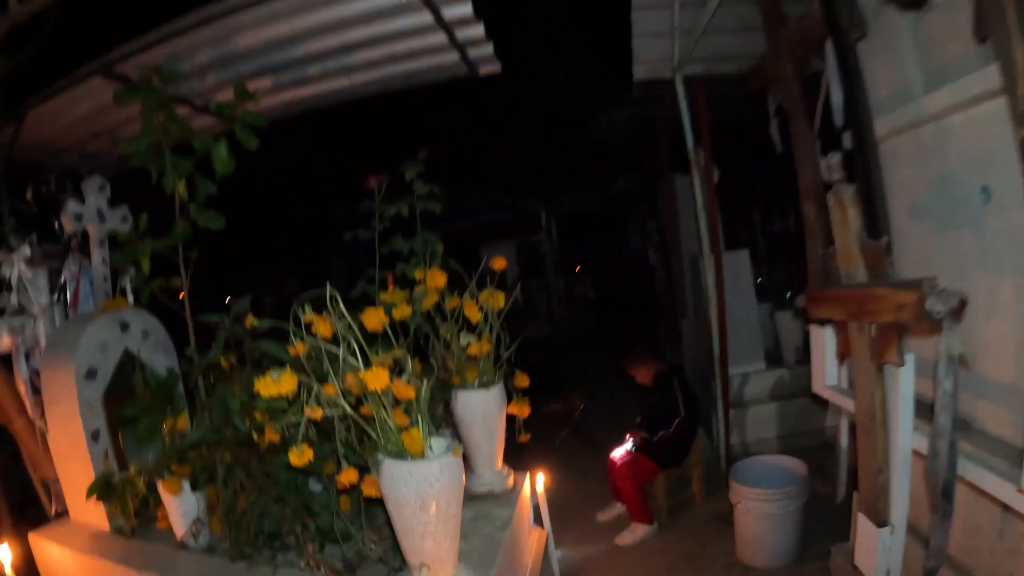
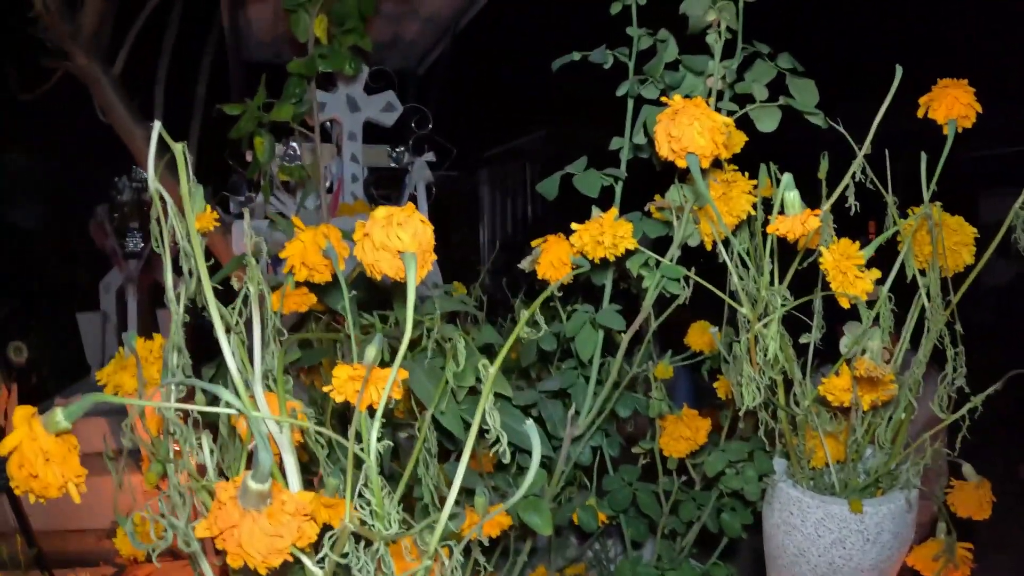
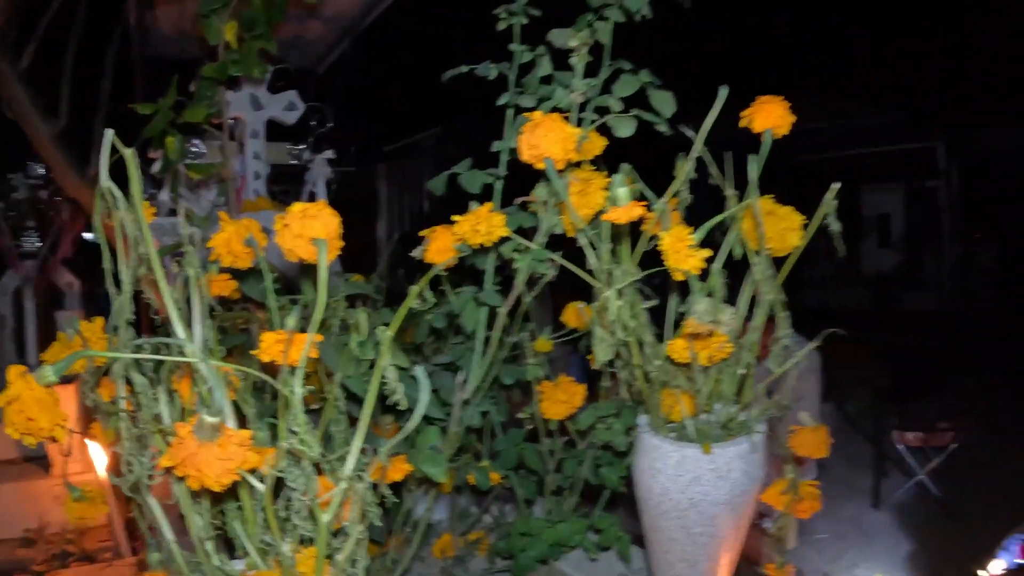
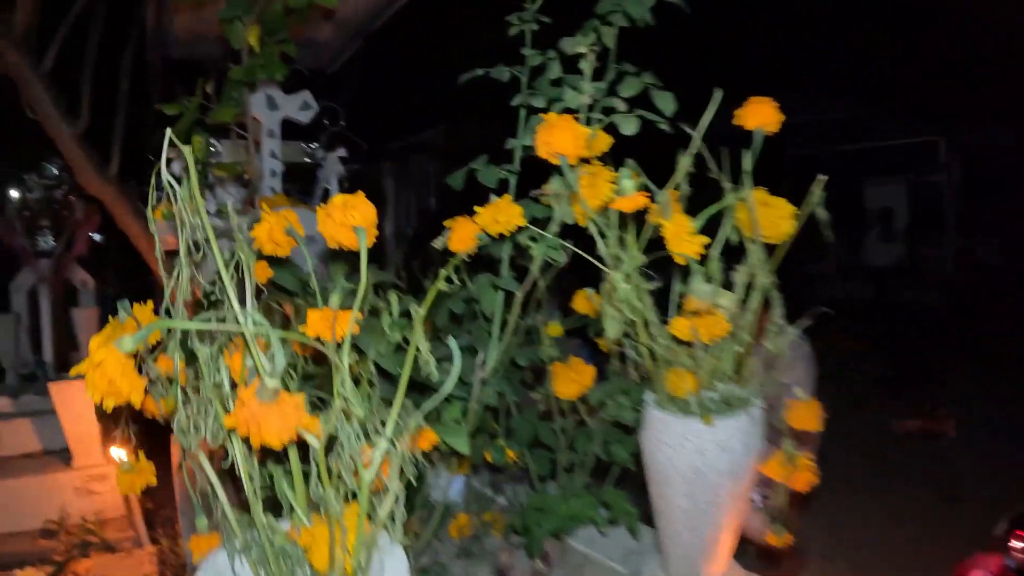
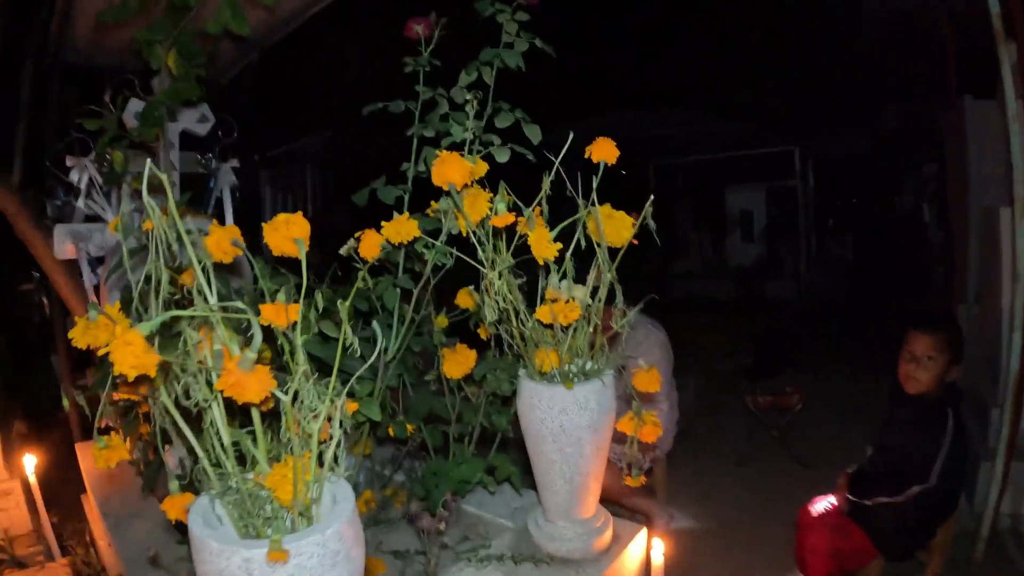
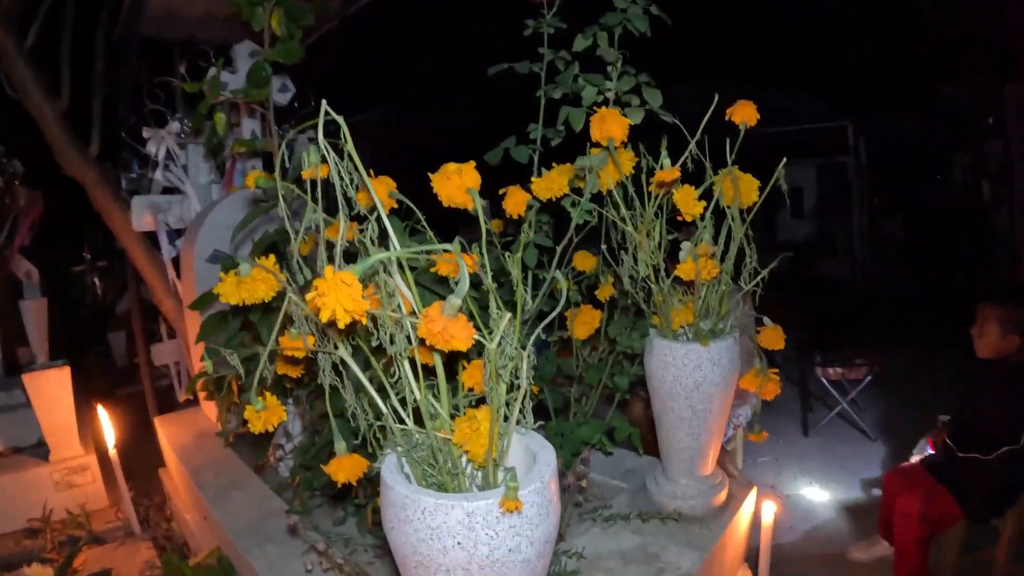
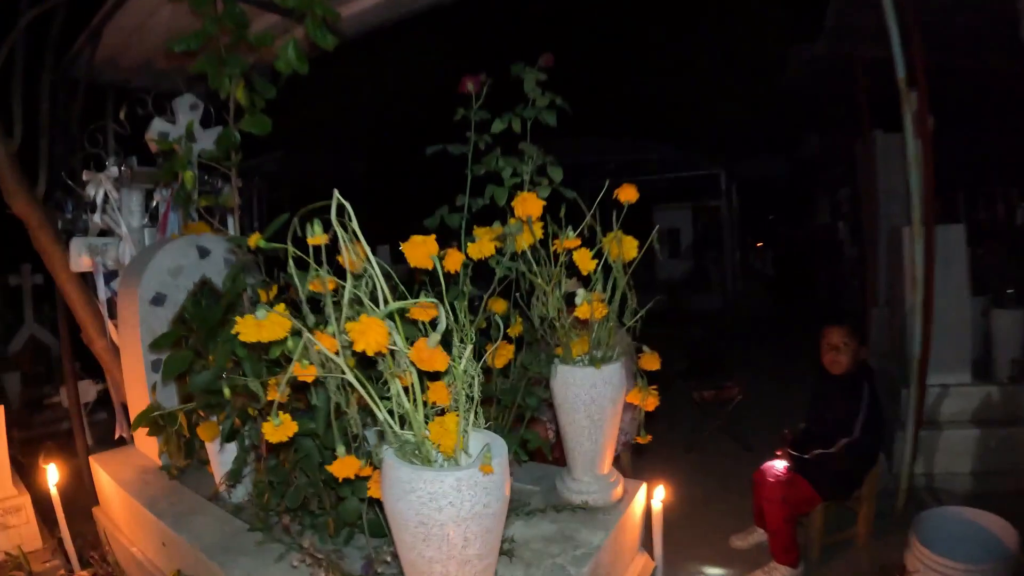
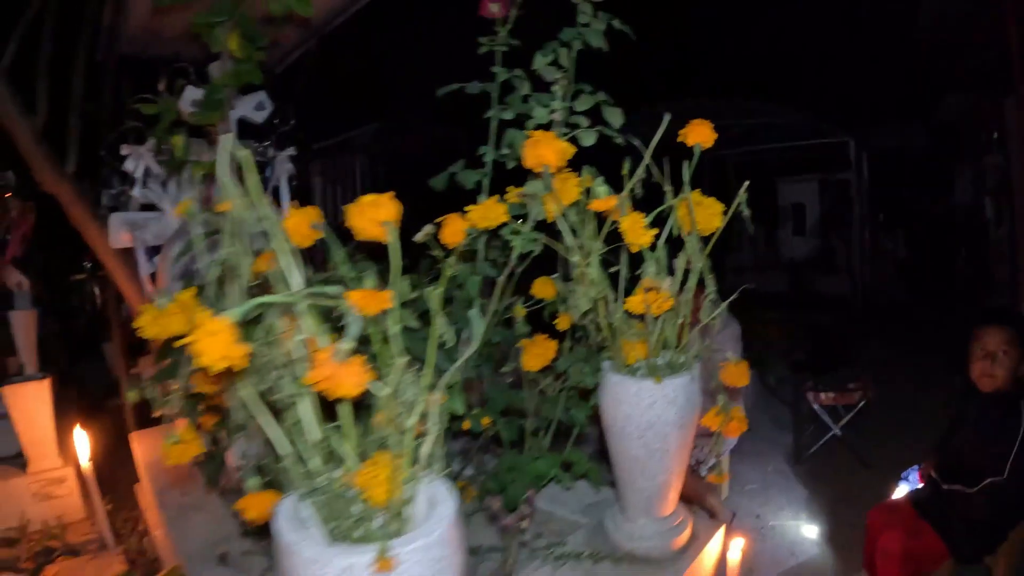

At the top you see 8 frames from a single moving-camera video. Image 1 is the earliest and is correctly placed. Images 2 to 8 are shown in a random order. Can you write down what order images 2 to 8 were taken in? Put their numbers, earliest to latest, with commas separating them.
7, 5, 4, 2, 3, 8, 6
